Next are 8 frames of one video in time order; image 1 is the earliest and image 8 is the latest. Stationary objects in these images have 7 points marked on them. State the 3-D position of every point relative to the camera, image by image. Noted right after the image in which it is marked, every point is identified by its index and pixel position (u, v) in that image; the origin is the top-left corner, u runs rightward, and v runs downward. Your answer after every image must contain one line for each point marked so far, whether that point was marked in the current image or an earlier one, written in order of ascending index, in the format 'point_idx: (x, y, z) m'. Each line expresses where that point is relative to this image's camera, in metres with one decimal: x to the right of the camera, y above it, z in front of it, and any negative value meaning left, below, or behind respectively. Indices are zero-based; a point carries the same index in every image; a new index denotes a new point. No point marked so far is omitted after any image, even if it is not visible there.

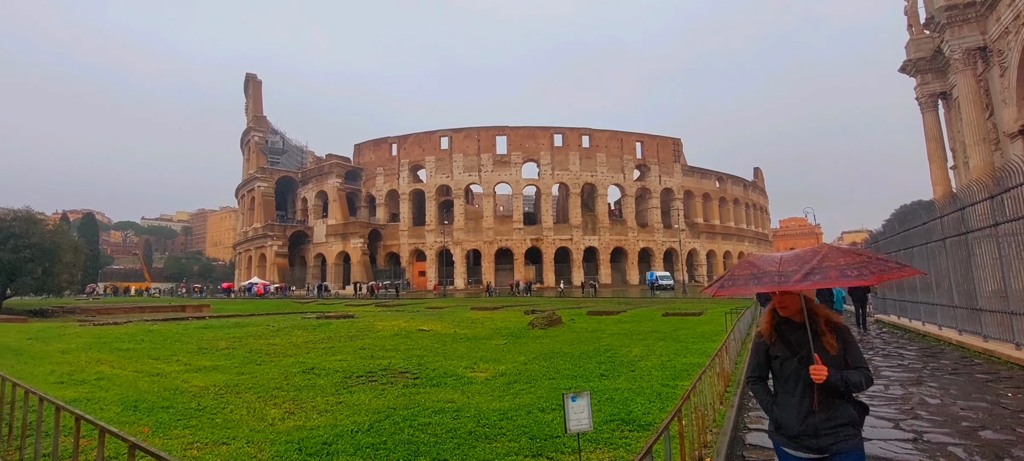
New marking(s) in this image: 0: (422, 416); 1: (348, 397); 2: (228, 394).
0: (-1.6, -3.5, +5.9) m
1: (-3.1, -3.5, +6.6) m
2: (-5.7, -3.4, +6.5) m
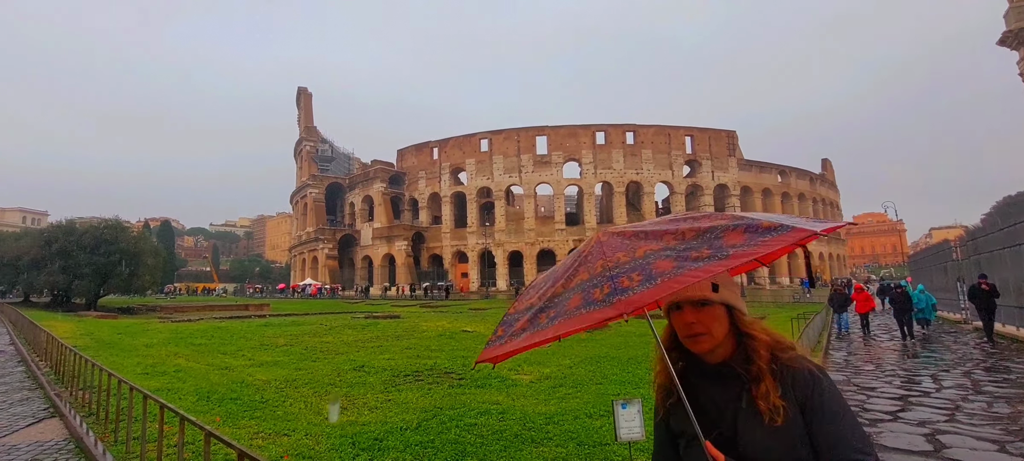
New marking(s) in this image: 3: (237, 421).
0: (-0.8, -3.6, +6.0) m
1: (-2.2, -3.6, +6.7) m
2: (-4.7, -3.5, +6.9) m
3: (-5.0, -3.5, +5.8) m
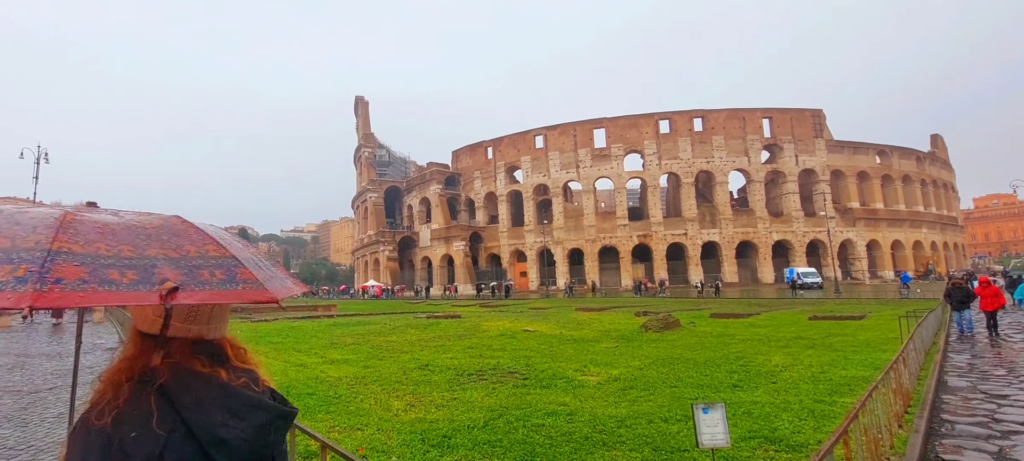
0: (+0.5, -3.6, +5.9) m
1: (-0.9, -3.6, +6.8) m
2: (-3.4, -3.6, +7.2) m
3: (-3.8, -3.6, +6.1) m
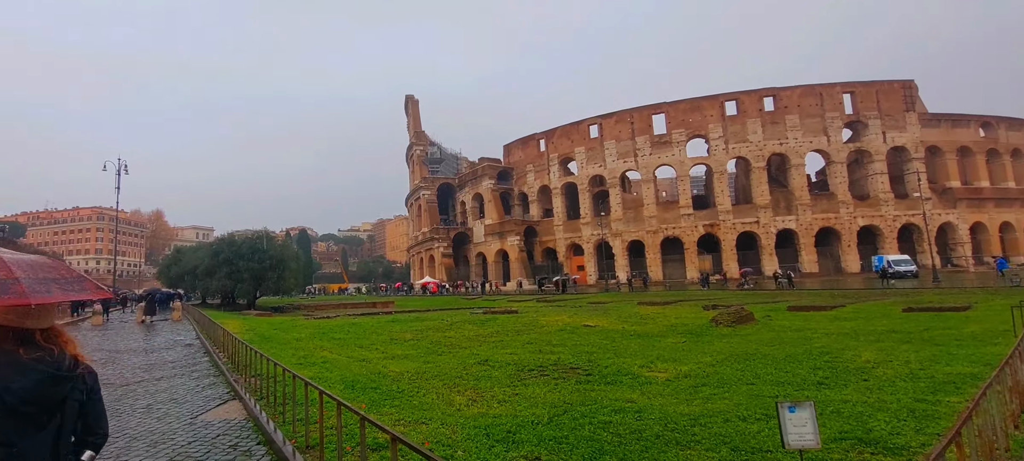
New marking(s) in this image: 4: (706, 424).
0: (+1.6, -3.4, +5.8) m
1: (+0.3, -3.5, +6.7) m
2: (-2.1, -3.5, +7.3) m
3: (-2.6, -3.5, +6.2) m
4: (+3.3, -3.3, +5.2) m
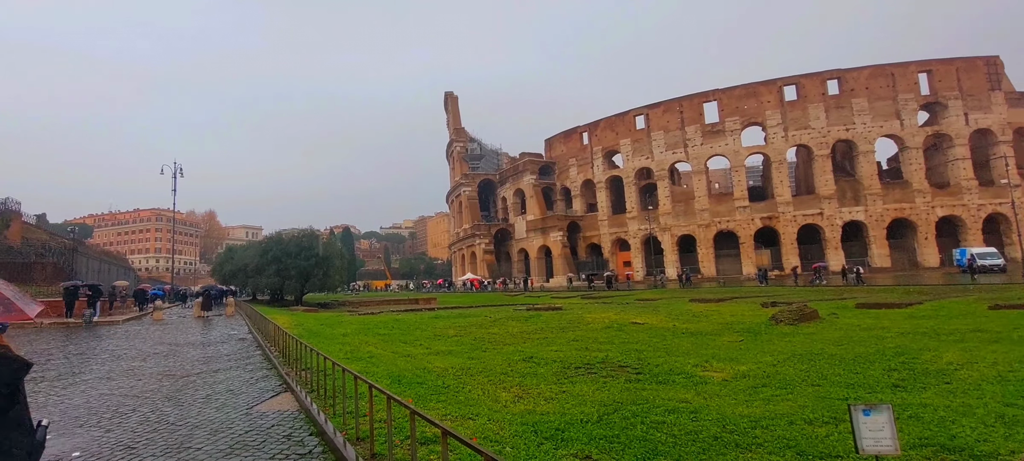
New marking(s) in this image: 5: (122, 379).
0: (+2.5, -3.3, +5.6) m
1: (+1.2, -3.4, +6.6) m
2: (-1.2, -3.4, +7.3) m
3: (-1.7, -3.5, +6.2) m
4: (+4.1, -3.2, +5.0) m
5: (-10.3, -4.0, +8.4) m
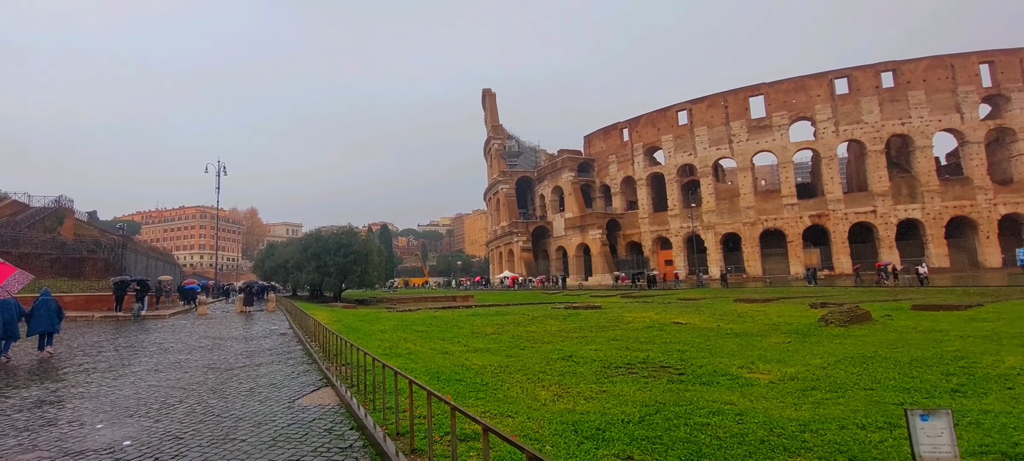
0: (+3.2, -3.3, +5.6) m
1: (+2.0, -3.3, +6.6) m
2: (-0.4, -3.4, +7.4) m
3: (-0.9, -3.4, +6.3) m
4: (+4.8, -3.2, +4.9) m
5: (-9.5, -3.9, +8.7) m
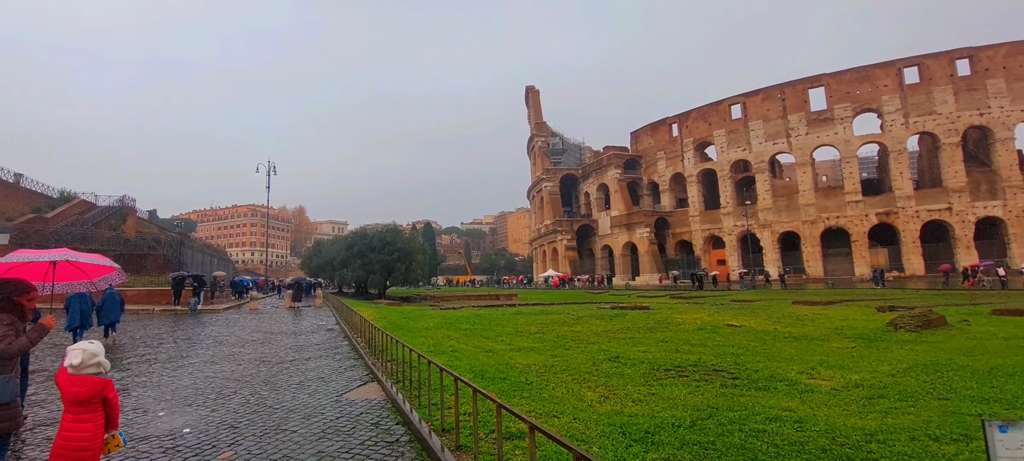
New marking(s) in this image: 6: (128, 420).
0: (+4.1, -3.2, +5.4) m
1: (+2.9, -3.3, +6.5) m
2: (+0.5, -3.4, +7.3) m
3: (0.0, -3.4, +6.3) m
4: (+5.7, -3.1, +4.7) m
5: (-8.5, -3.9, +9.1) m
6: (-7.8, -3.8, +6.3) m
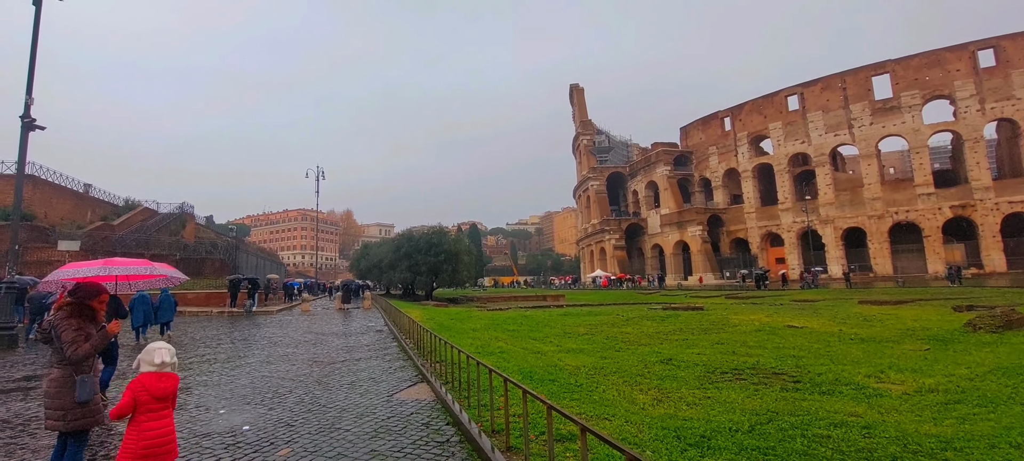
0: (+5.1, -3.2, +5.2) m
1: (+3.9, -3.3, +6.4) m
2: (+1.6, -3.4, +7.3) m
3: (+1.0, -3.4, +6.3) m
4: (+6.6, -3.0, +4.4) m
5: (-7.3, -4.0, +9.4) m
6: (-6.8, -3.9, +6.6) m
